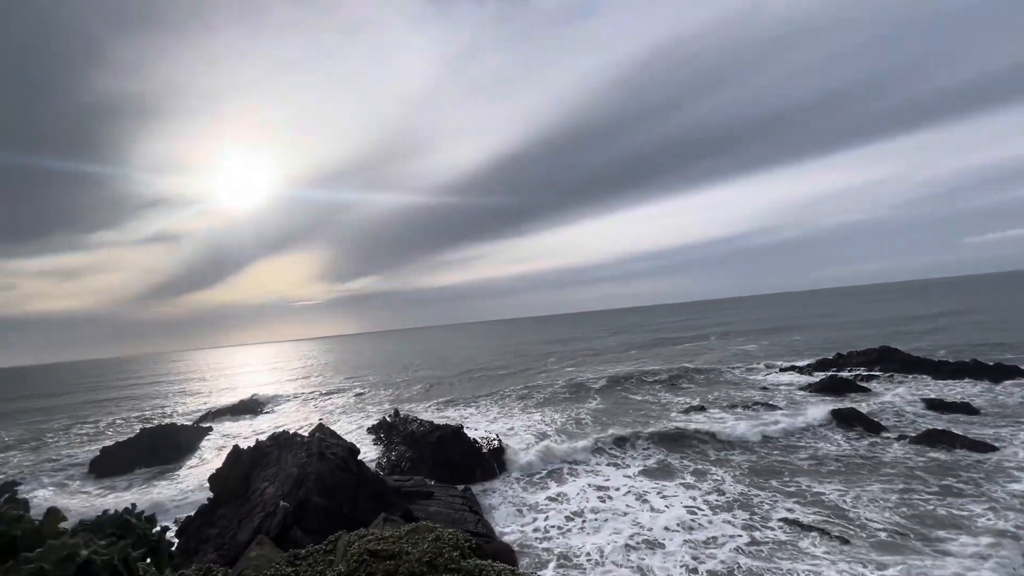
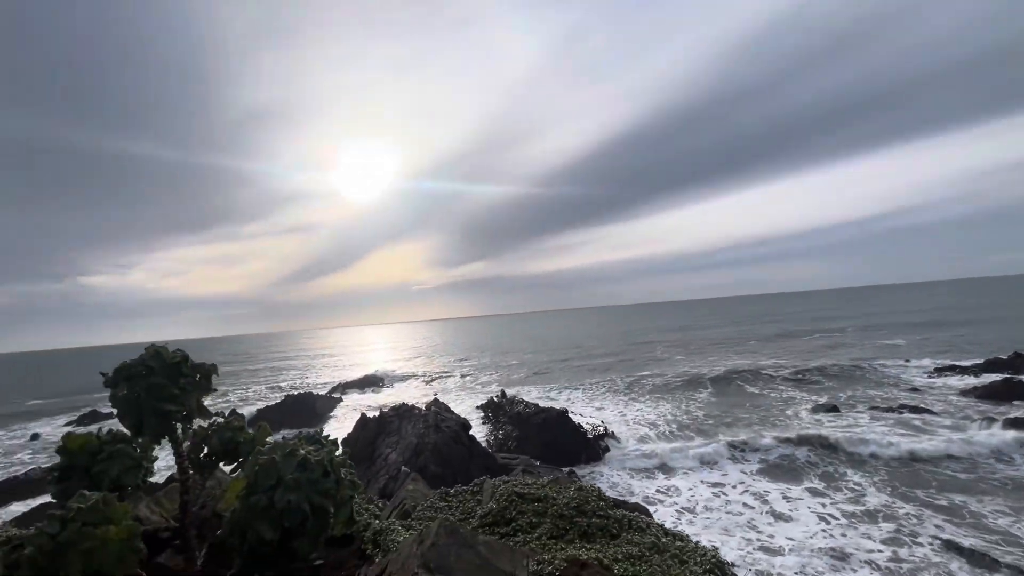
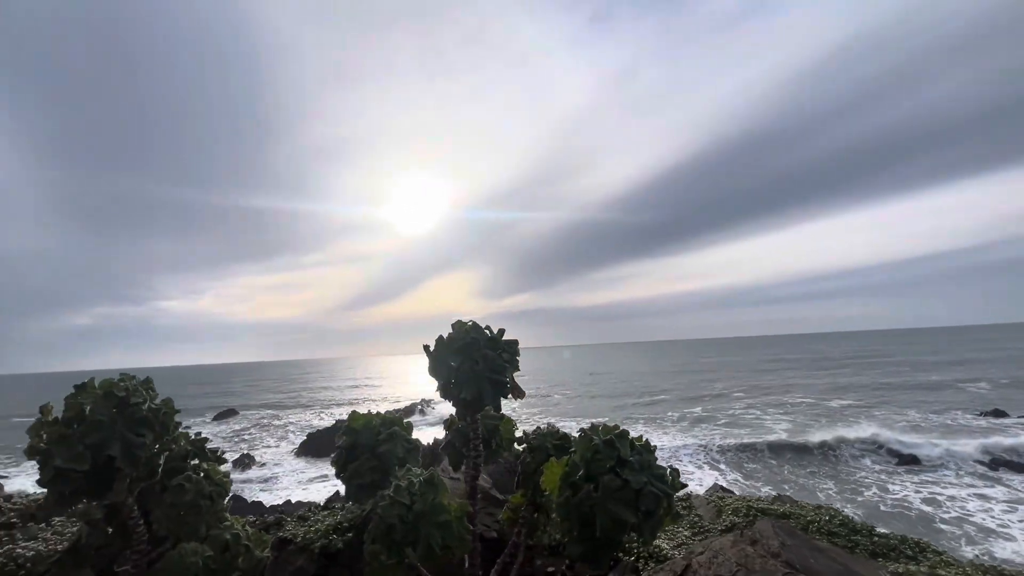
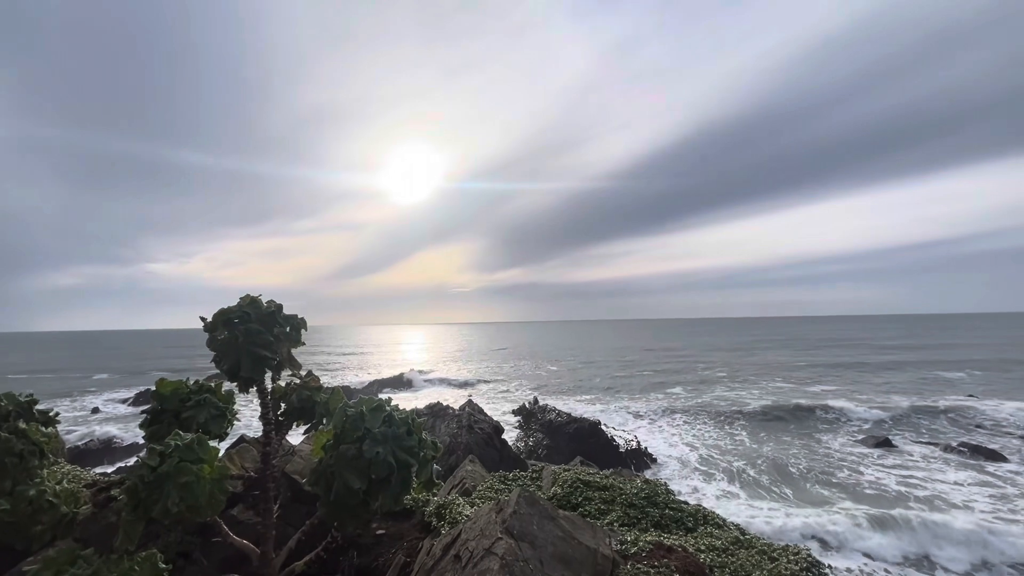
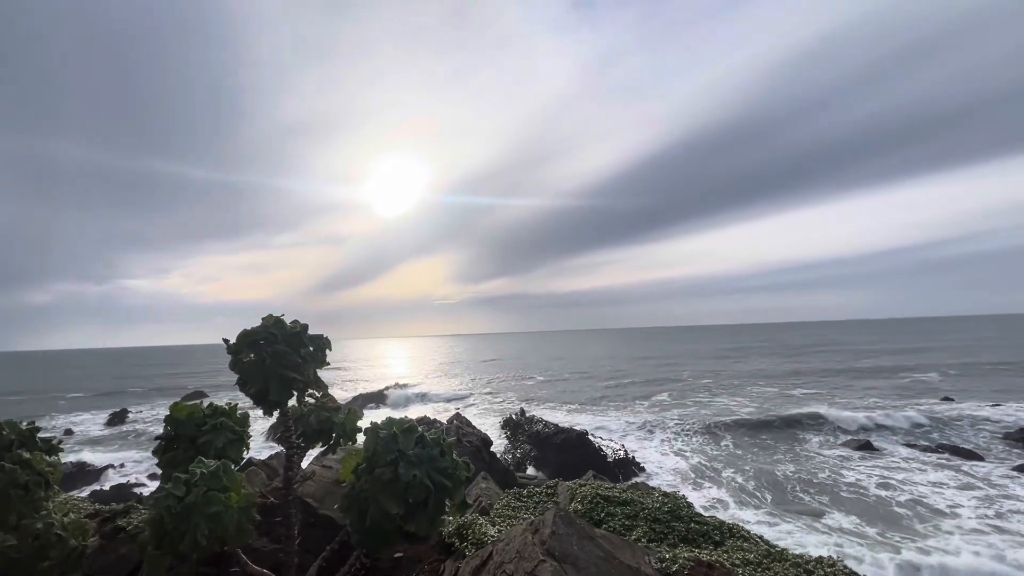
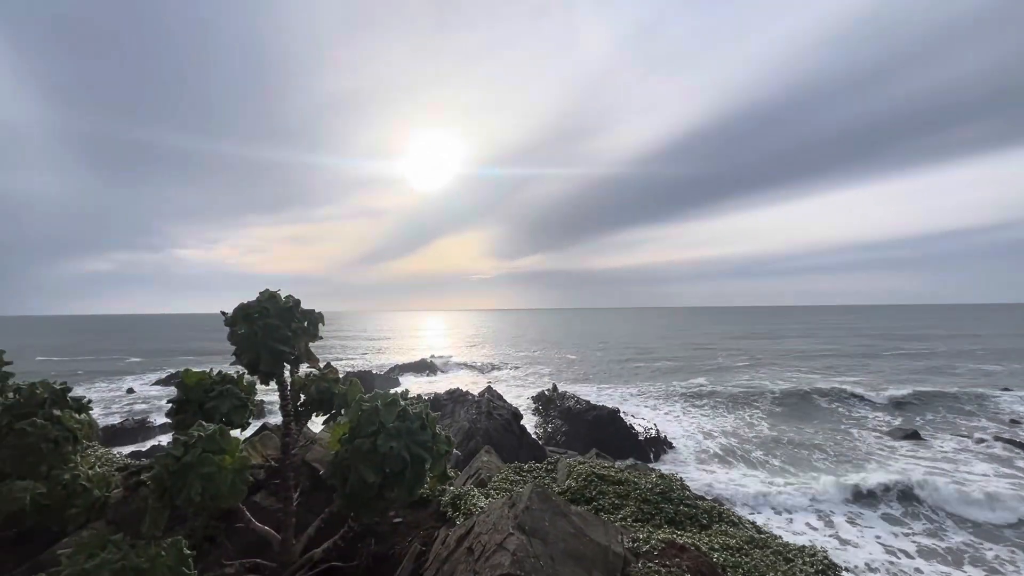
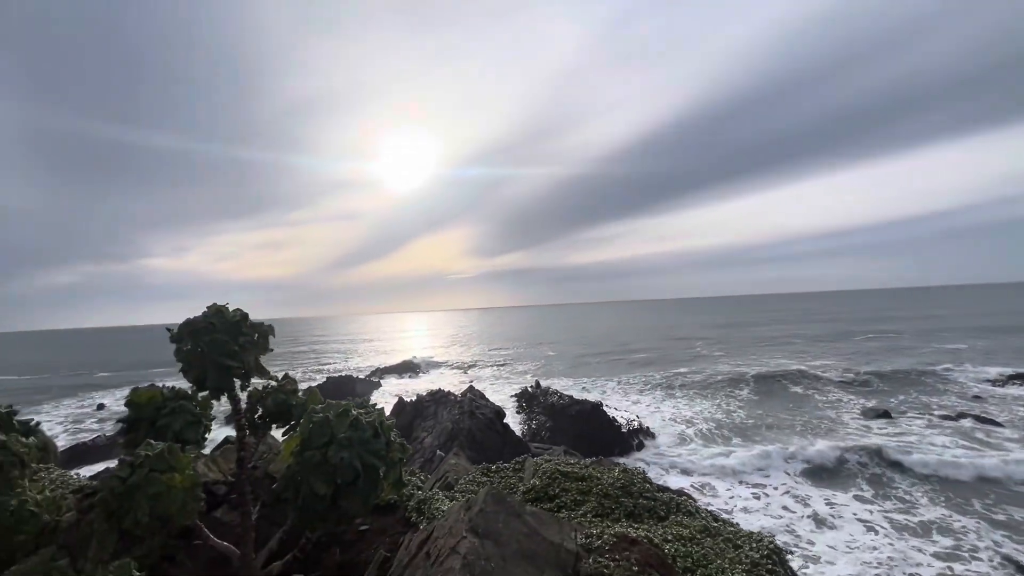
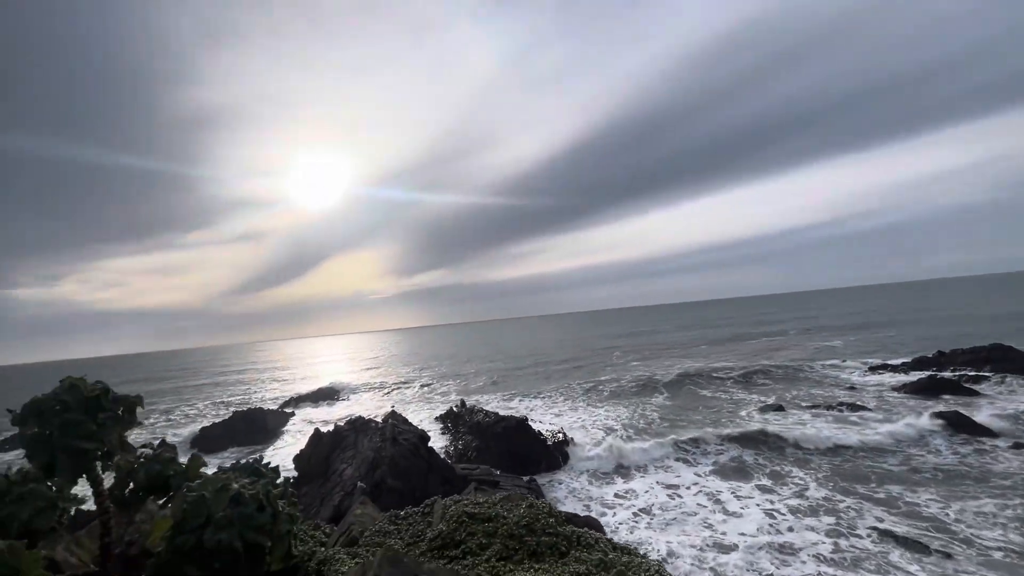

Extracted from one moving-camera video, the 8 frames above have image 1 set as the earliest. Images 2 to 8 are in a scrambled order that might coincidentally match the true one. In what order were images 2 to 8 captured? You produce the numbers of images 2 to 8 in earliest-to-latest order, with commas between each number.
8, 2, 7, 6, 4, 5, 3
